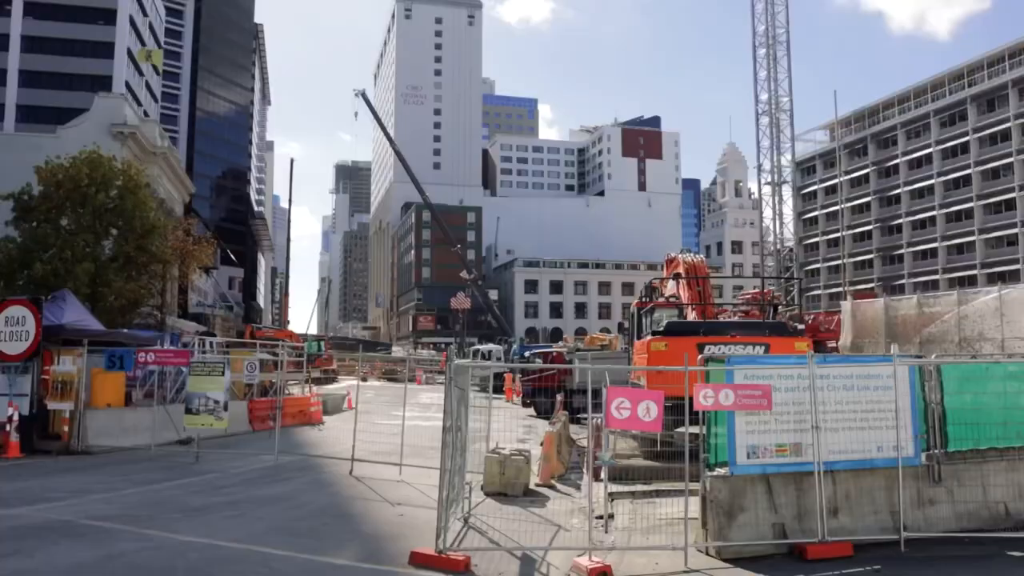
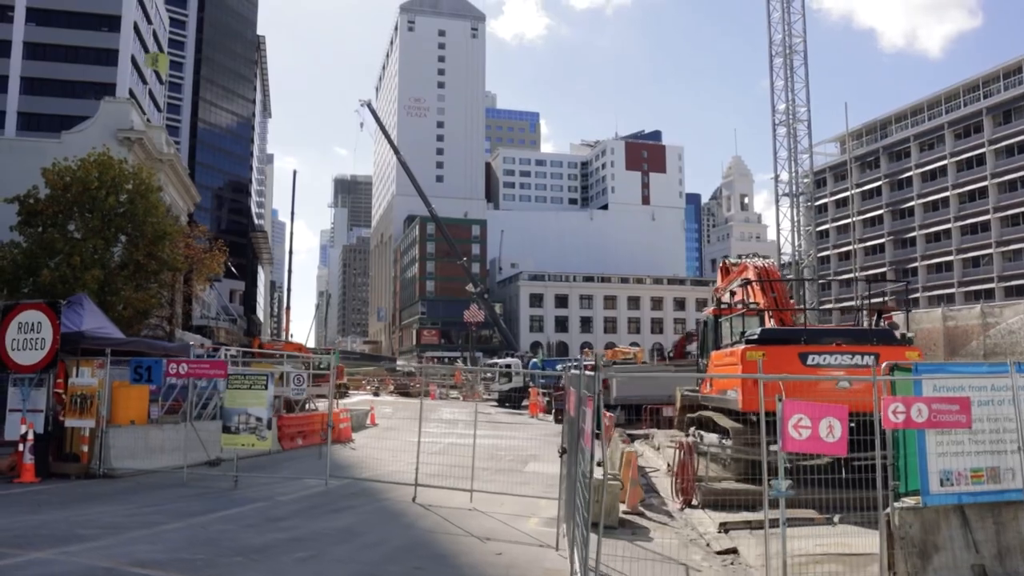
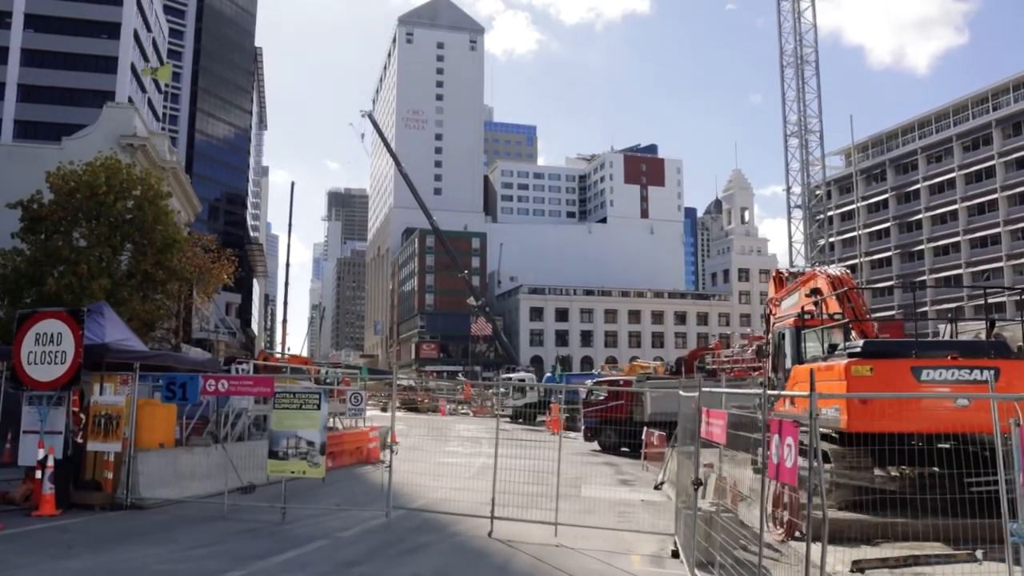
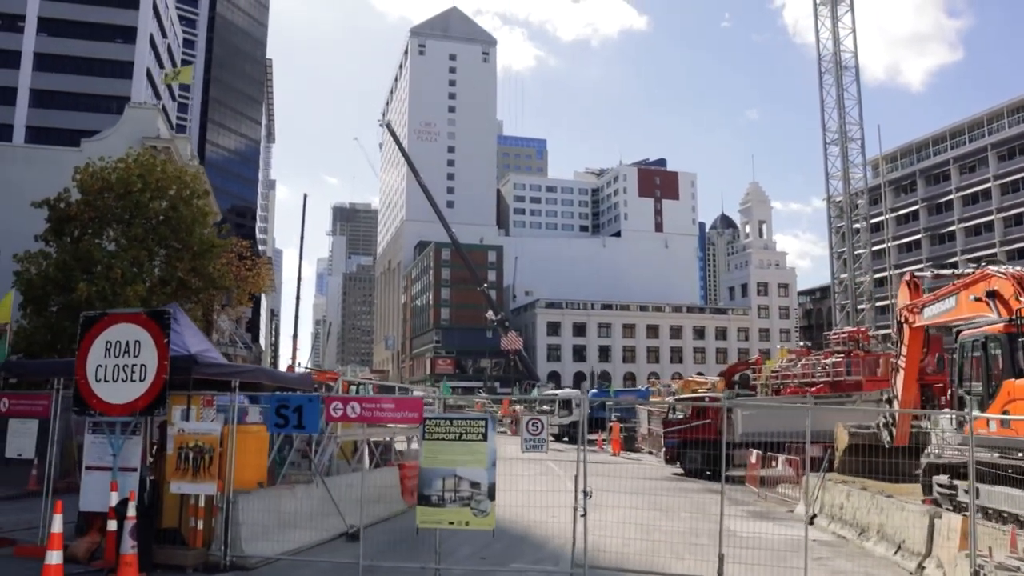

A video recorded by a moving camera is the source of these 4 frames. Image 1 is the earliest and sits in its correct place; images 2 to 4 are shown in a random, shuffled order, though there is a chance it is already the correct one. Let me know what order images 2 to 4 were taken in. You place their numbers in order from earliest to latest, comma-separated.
2, 3, 4
